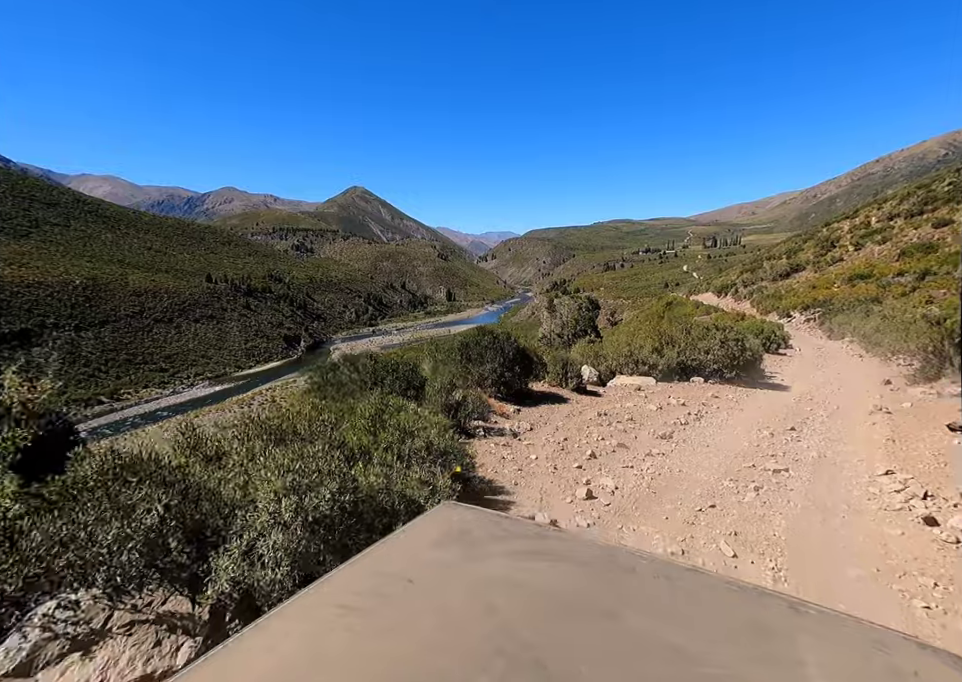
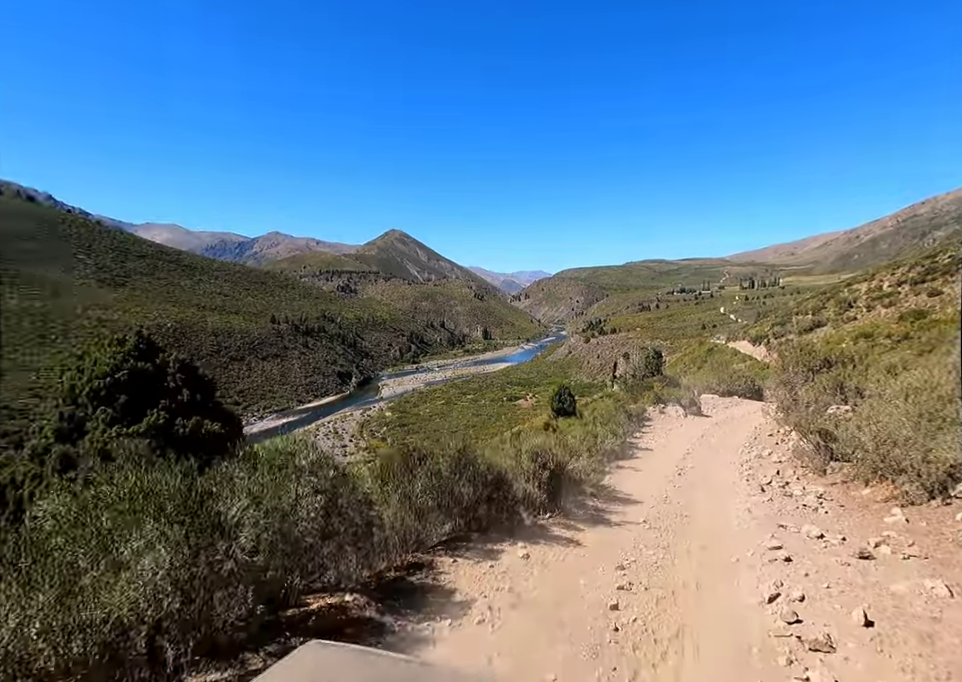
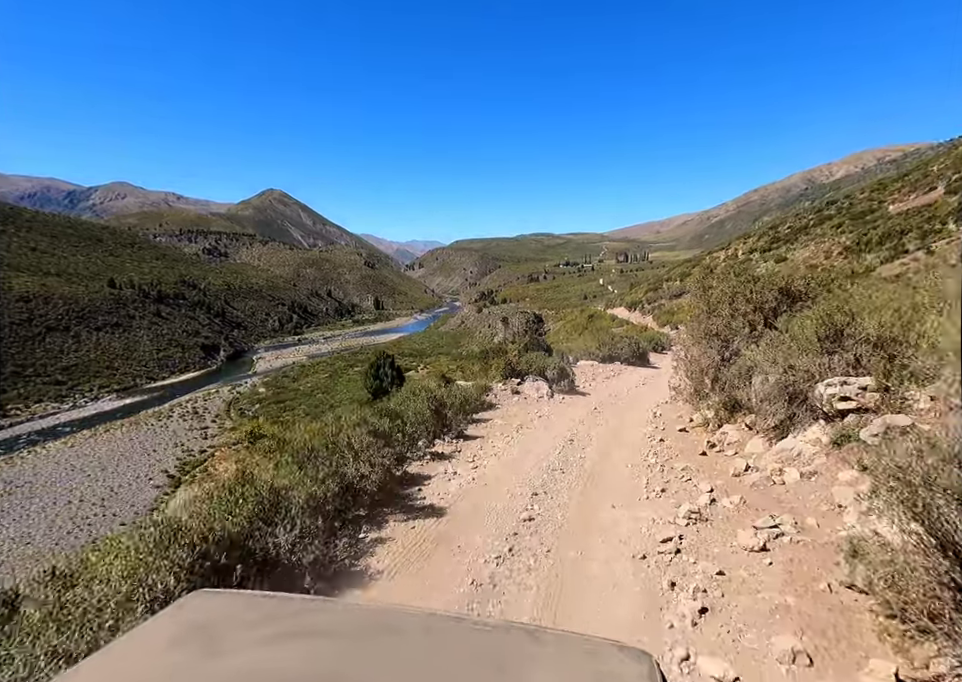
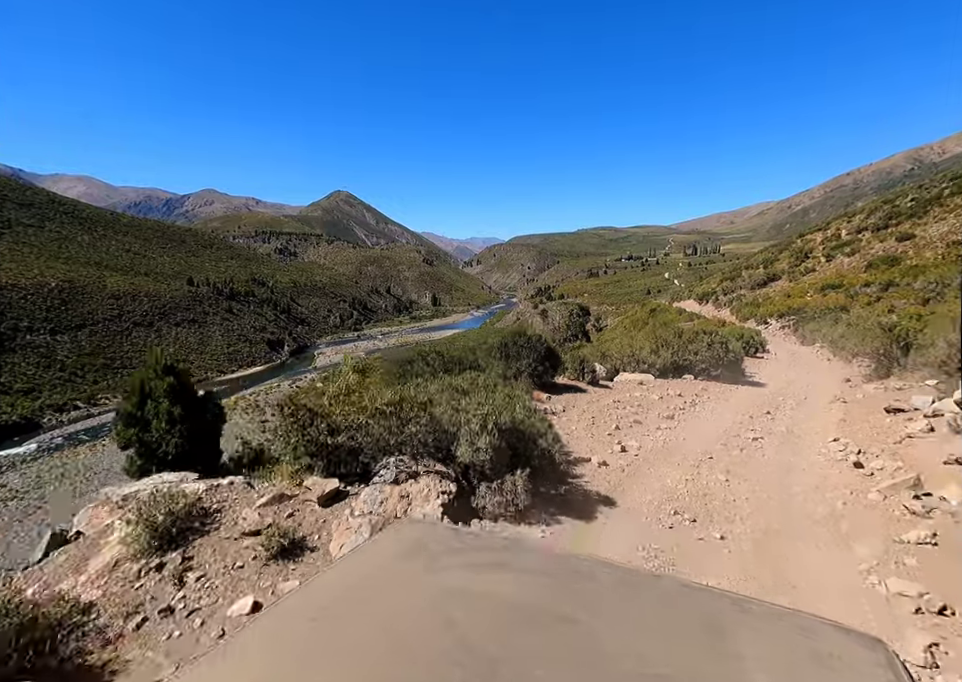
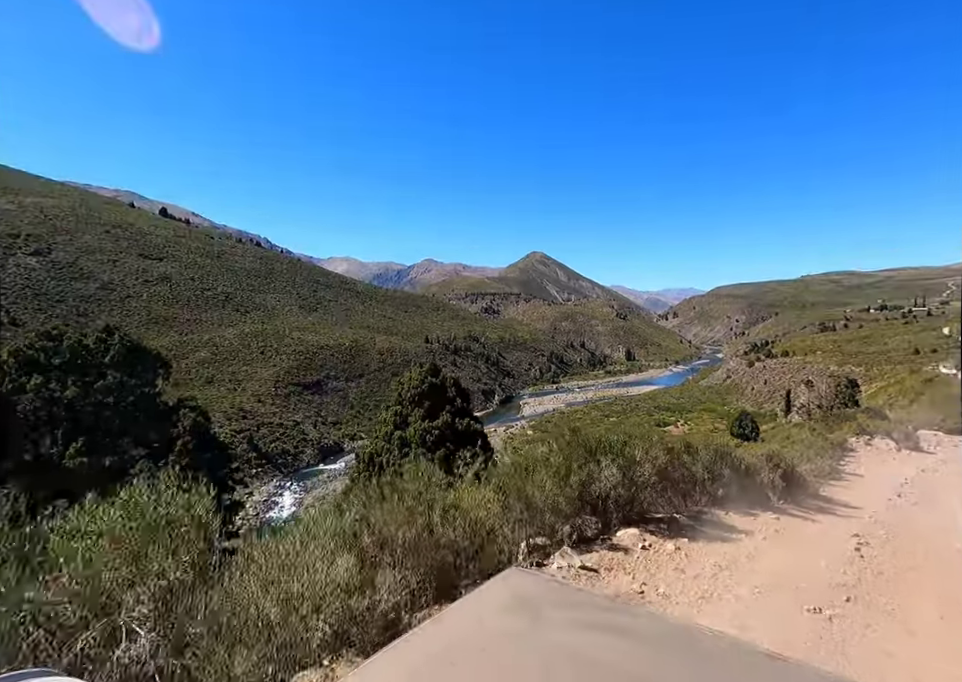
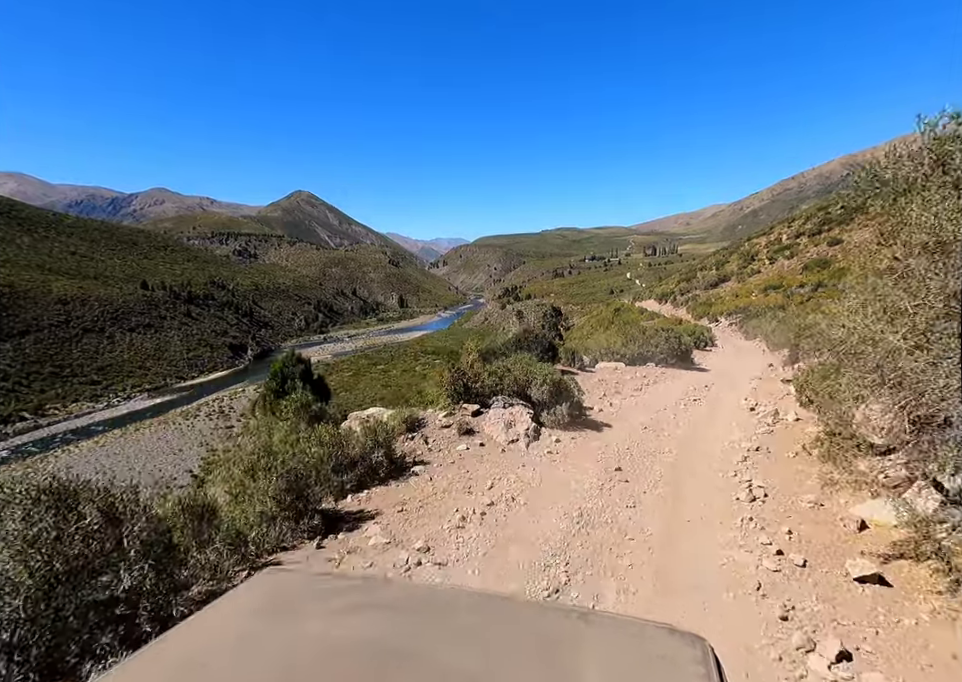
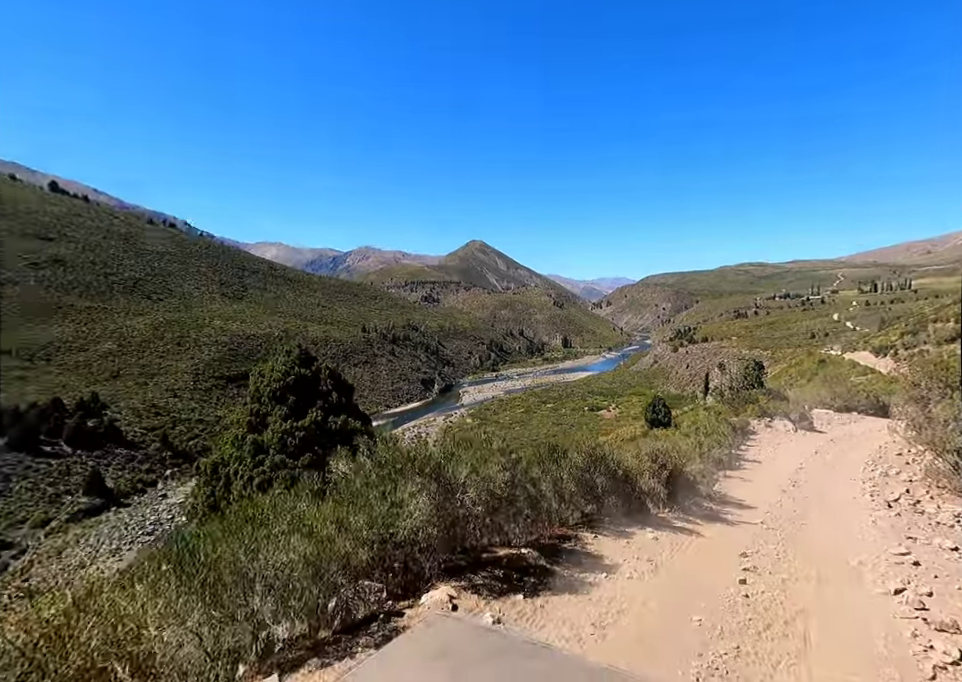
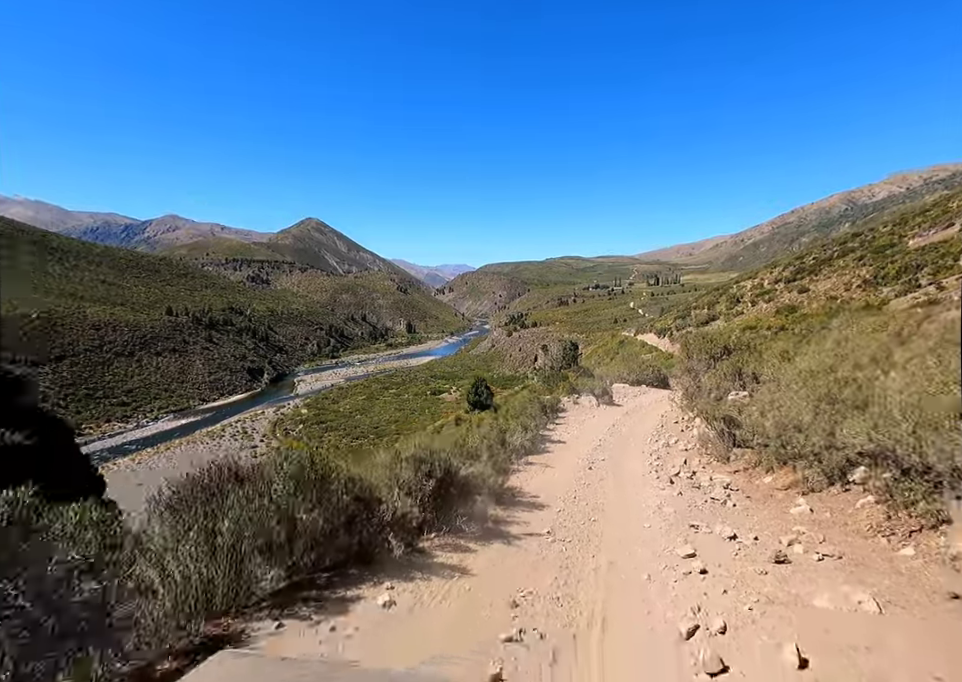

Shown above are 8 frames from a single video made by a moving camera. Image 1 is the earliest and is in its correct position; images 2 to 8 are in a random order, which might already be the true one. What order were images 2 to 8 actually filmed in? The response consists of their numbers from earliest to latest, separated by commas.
4, 6, 3, 8, 2, 7, 5
